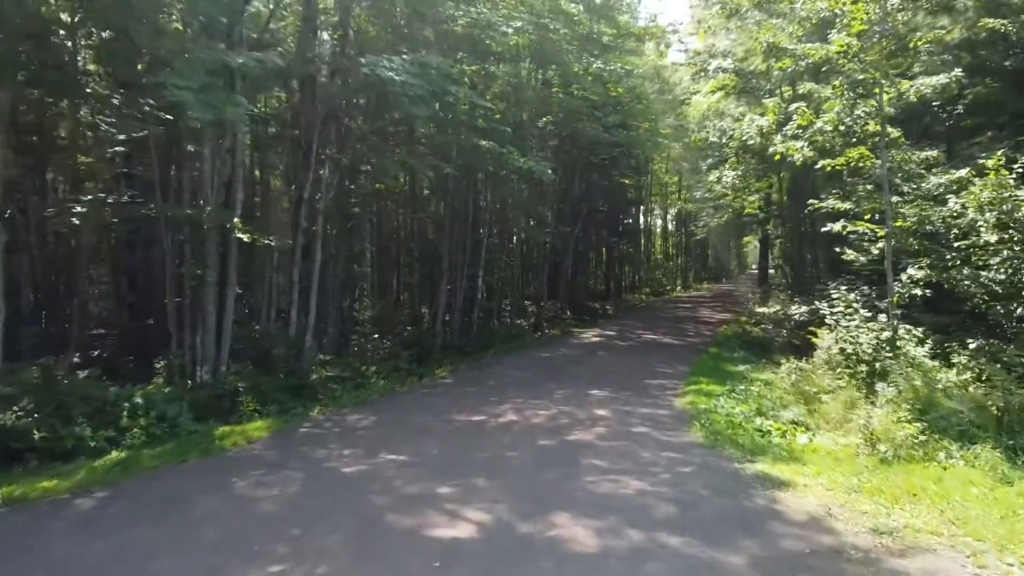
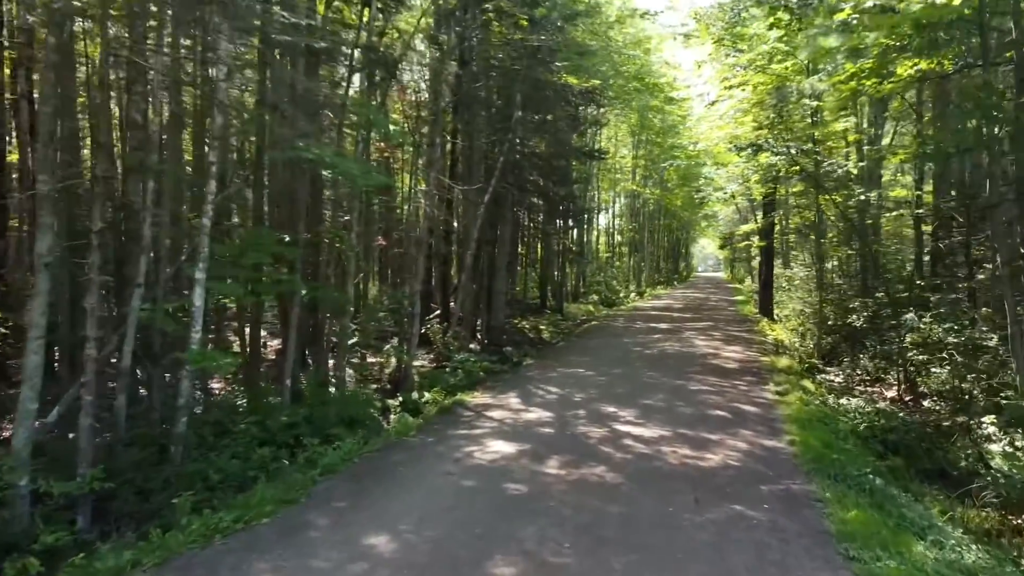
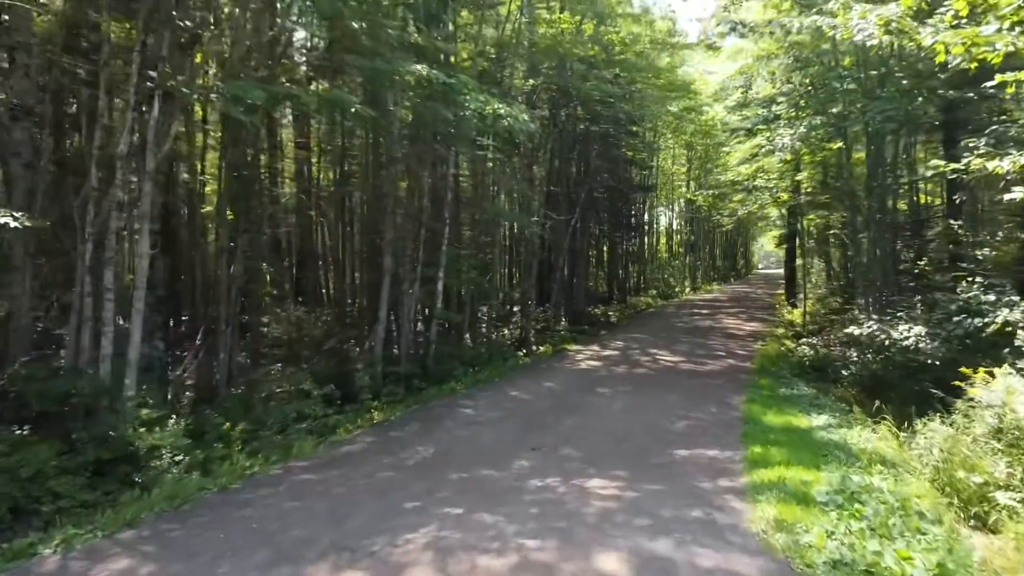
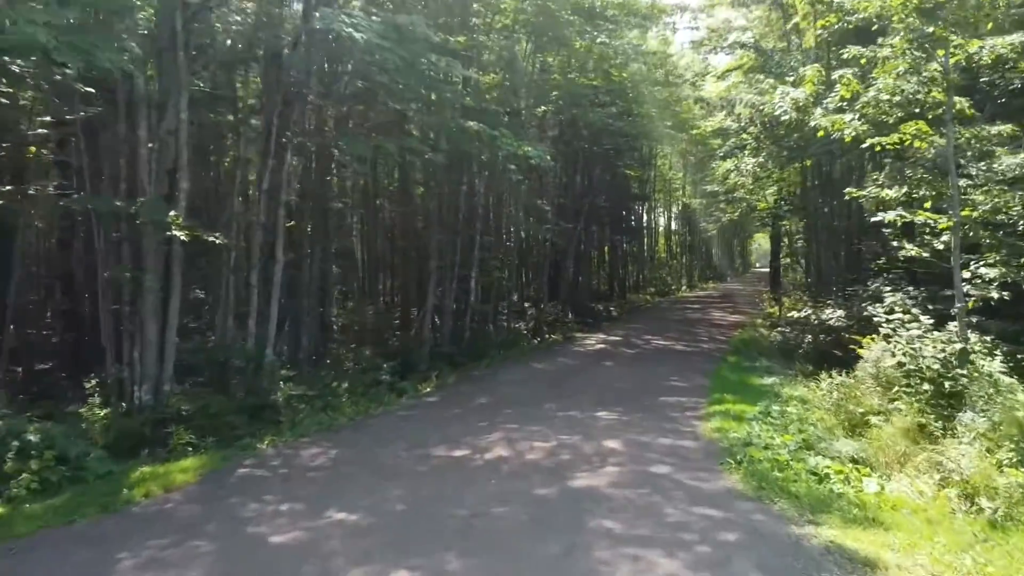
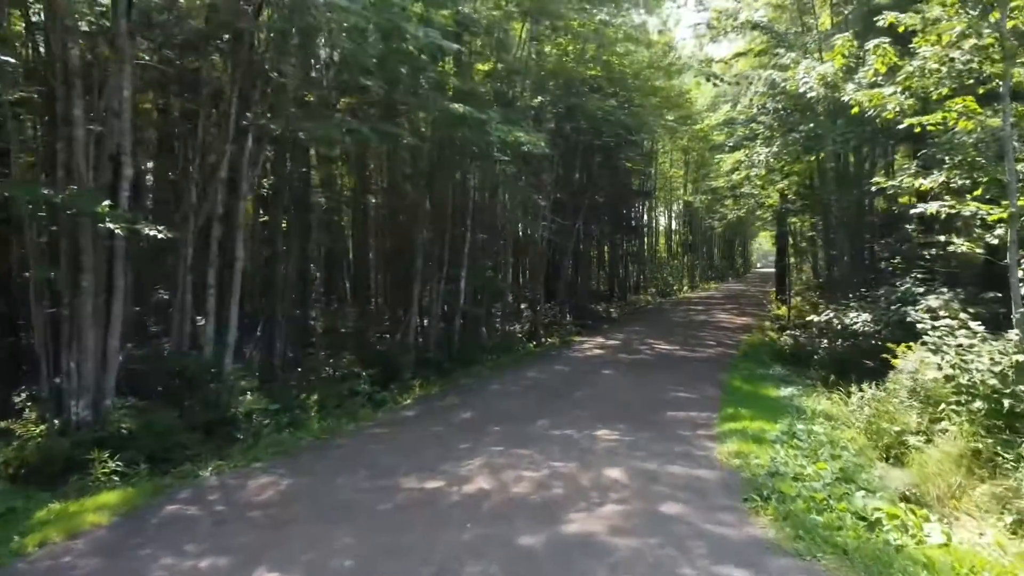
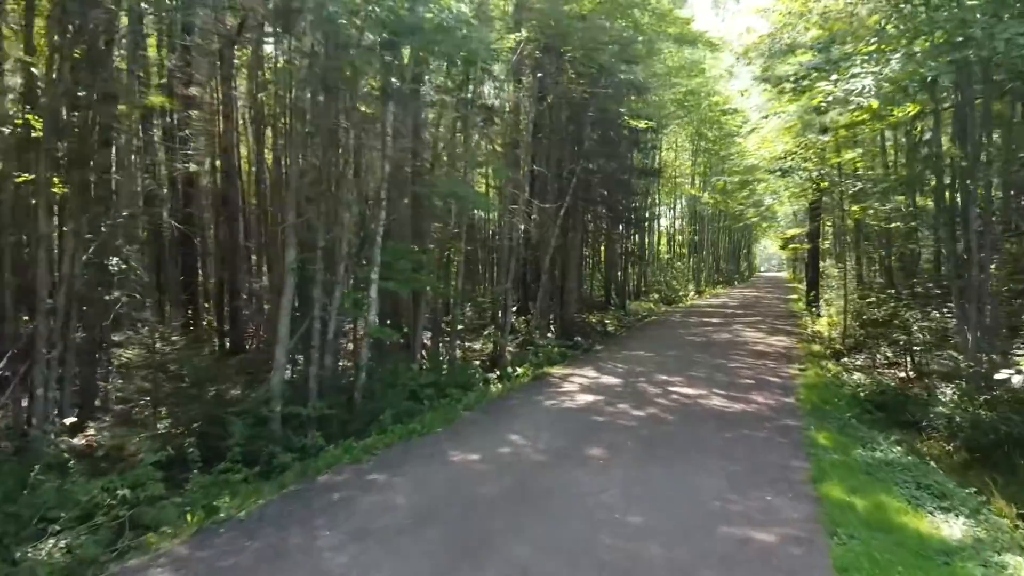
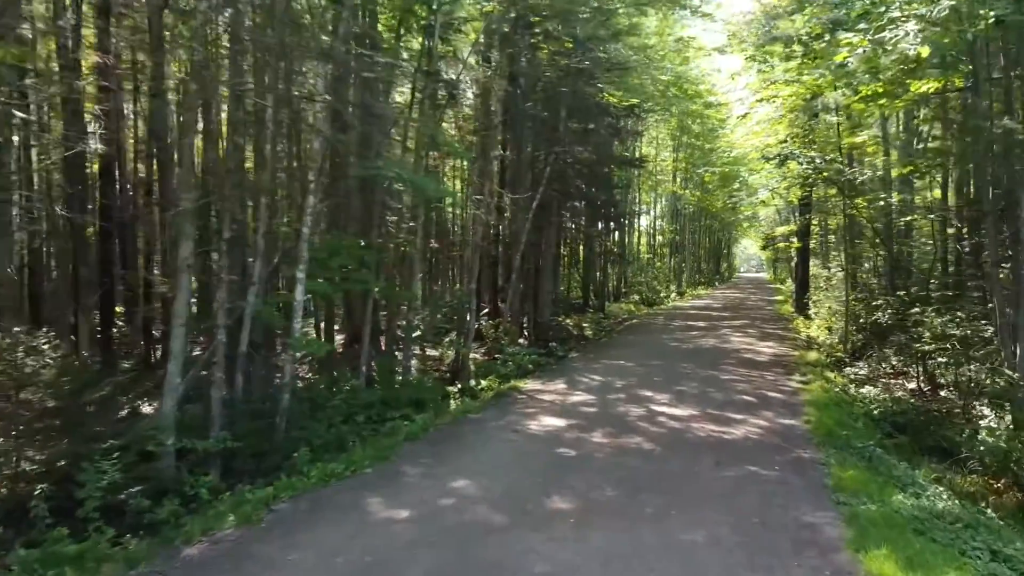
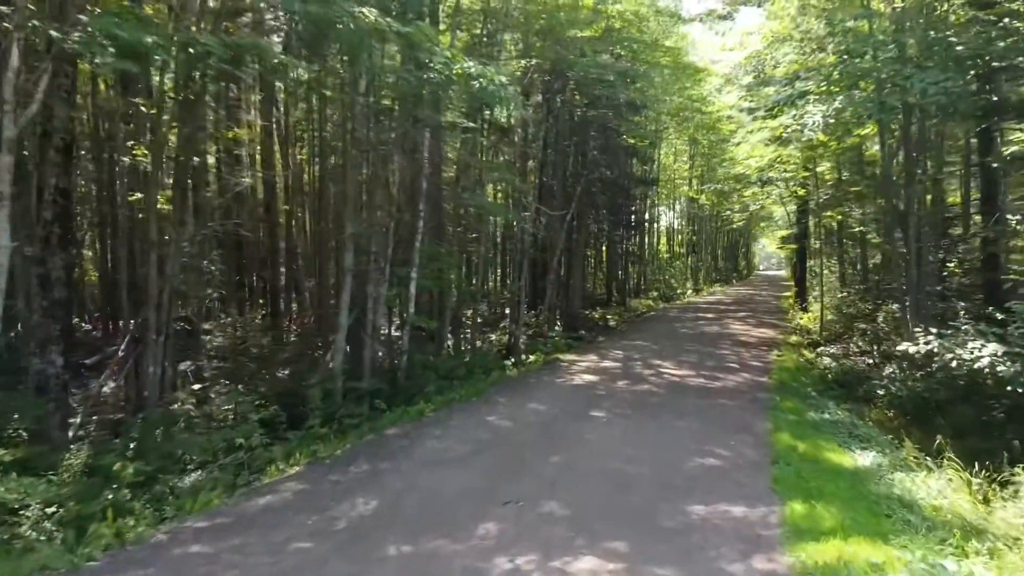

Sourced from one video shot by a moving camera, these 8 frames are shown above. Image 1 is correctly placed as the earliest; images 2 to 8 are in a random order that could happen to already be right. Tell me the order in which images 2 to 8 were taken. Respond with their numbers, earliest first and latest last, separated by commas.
4, 5, 3, 8, 6, 7, 2
